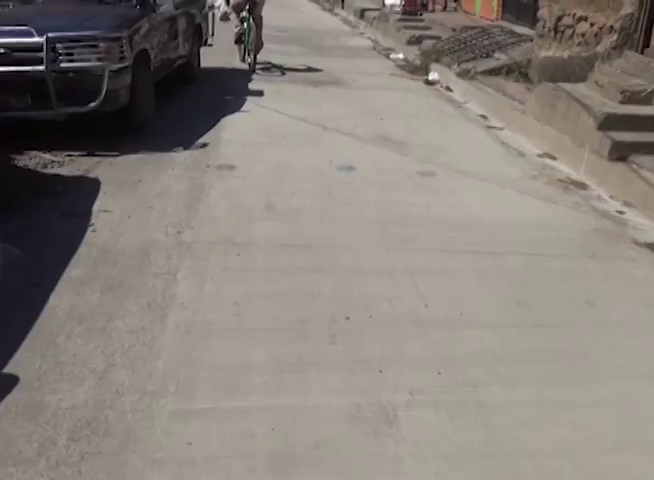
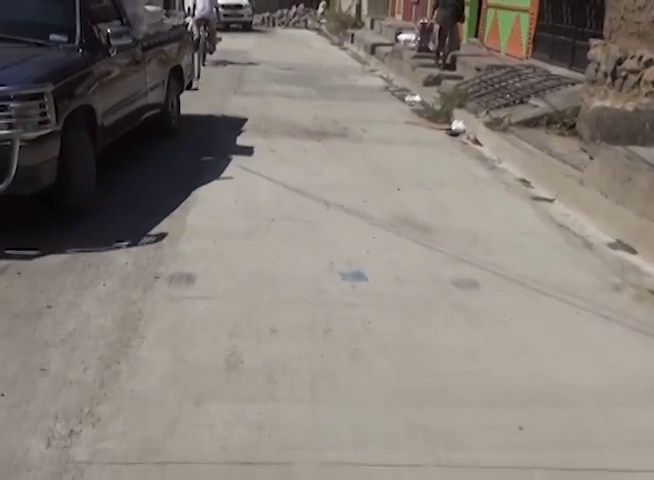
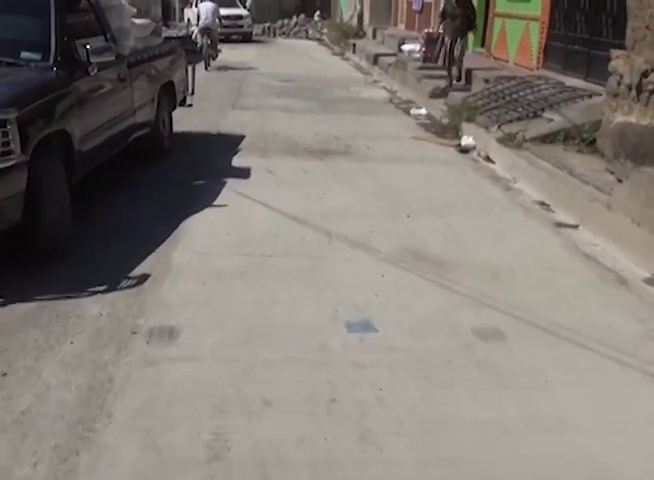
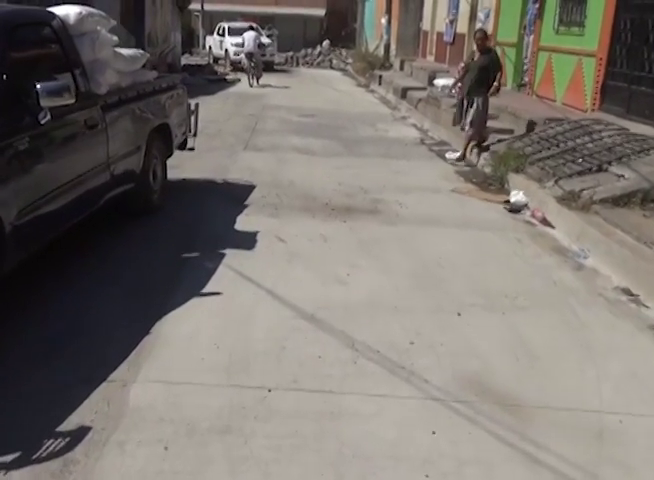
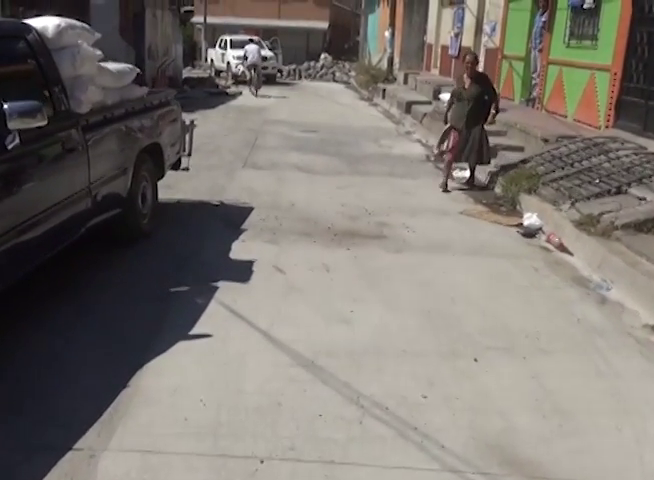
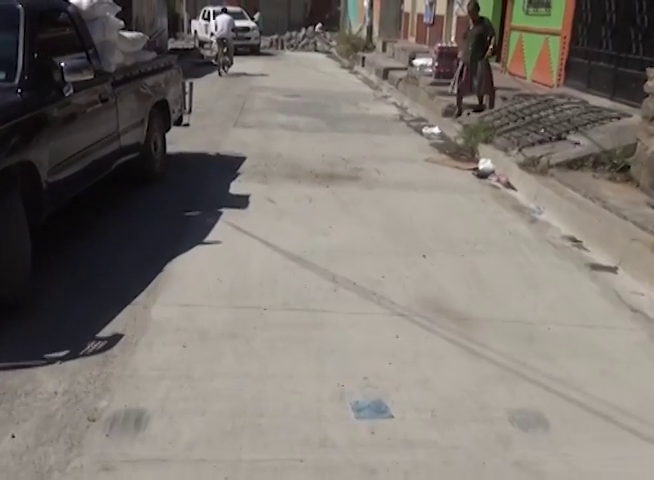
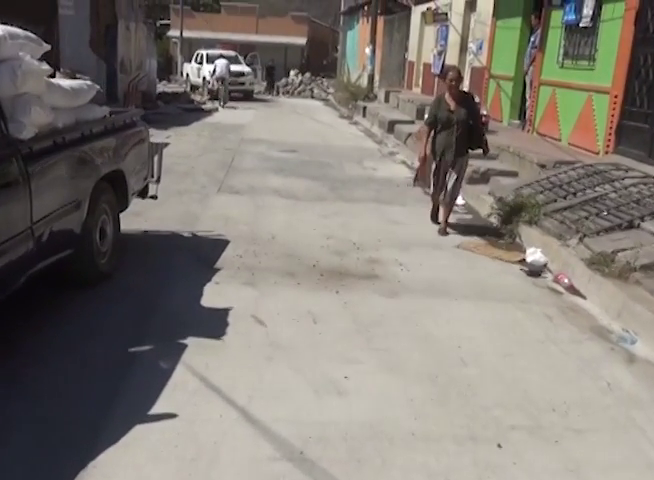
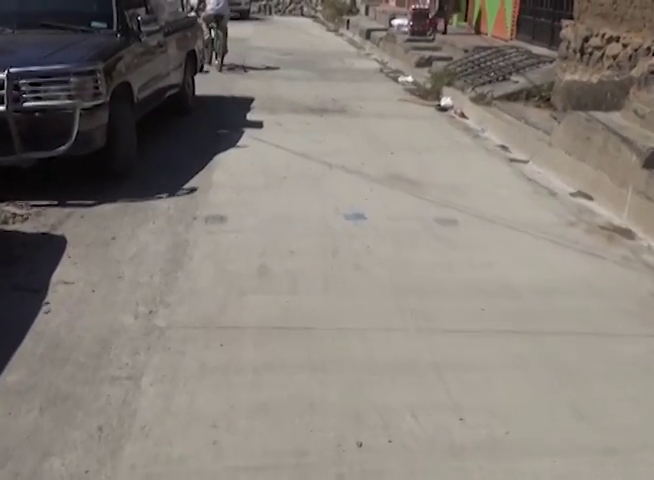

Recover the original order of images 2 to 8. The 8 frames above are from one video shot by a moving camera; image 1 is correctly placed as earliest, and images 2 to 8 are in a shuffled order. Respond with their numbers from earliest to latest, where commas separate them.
8, 2, 3, 6, 4, 5, 7
